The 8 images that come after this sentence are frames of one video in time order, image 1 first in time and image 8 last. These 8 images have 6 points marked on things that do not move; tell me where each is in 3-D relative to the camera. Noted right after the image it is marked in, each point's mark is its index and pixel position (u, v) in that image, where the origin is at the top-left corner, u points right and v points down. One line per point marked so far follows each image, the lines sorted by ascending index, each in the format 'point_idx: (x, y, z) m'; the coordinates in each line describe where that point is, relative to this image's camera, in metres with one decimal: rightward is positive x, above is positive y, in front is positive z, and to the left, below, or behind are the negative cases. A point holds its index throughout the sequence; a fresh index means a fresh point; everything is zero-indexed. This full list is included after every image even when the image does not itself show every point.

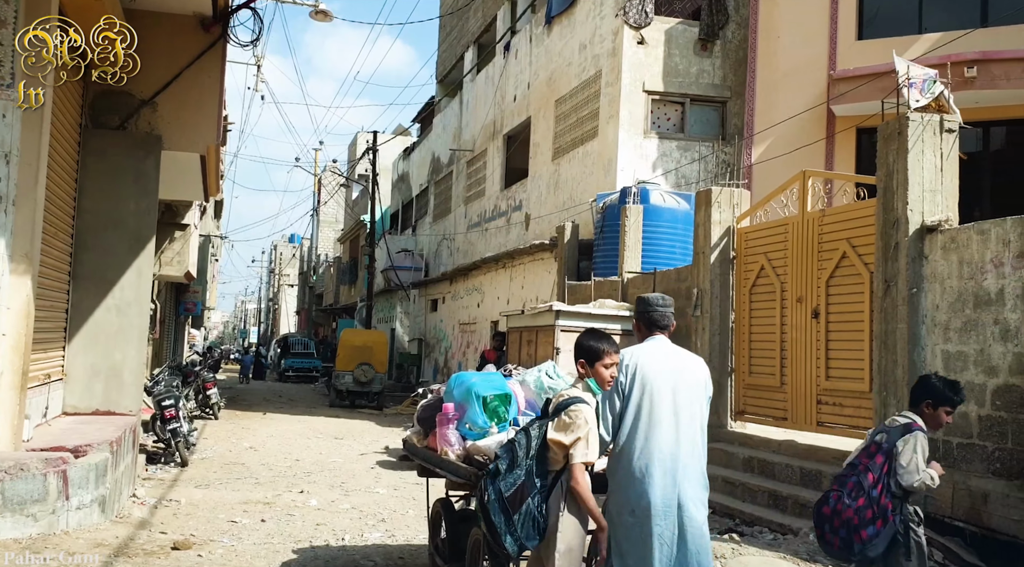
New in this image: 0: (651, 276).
0: (+1.7, +0.1, +11.2) m
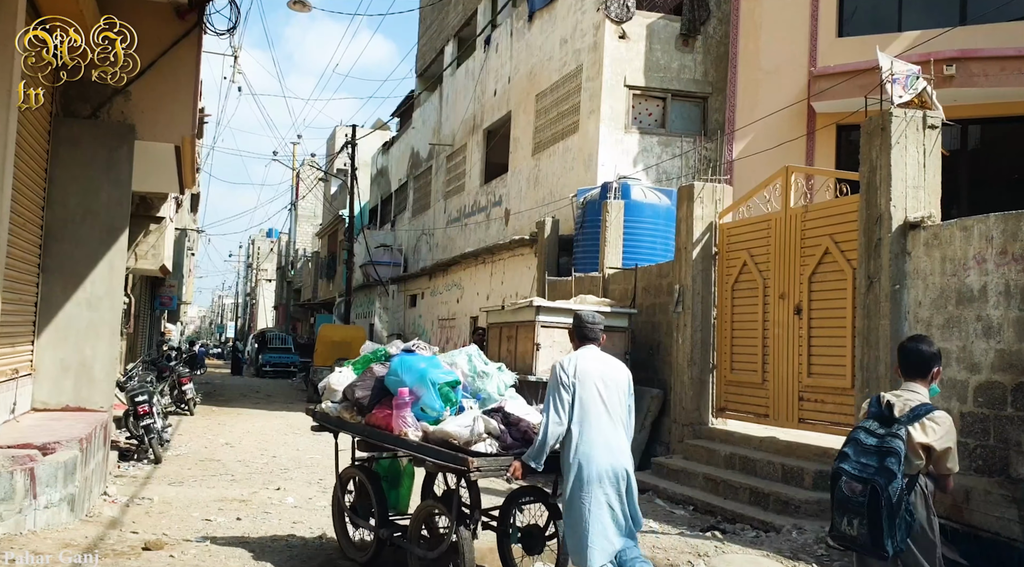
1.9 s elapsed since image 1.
0: (+1.5, +0.1, +11.2) m
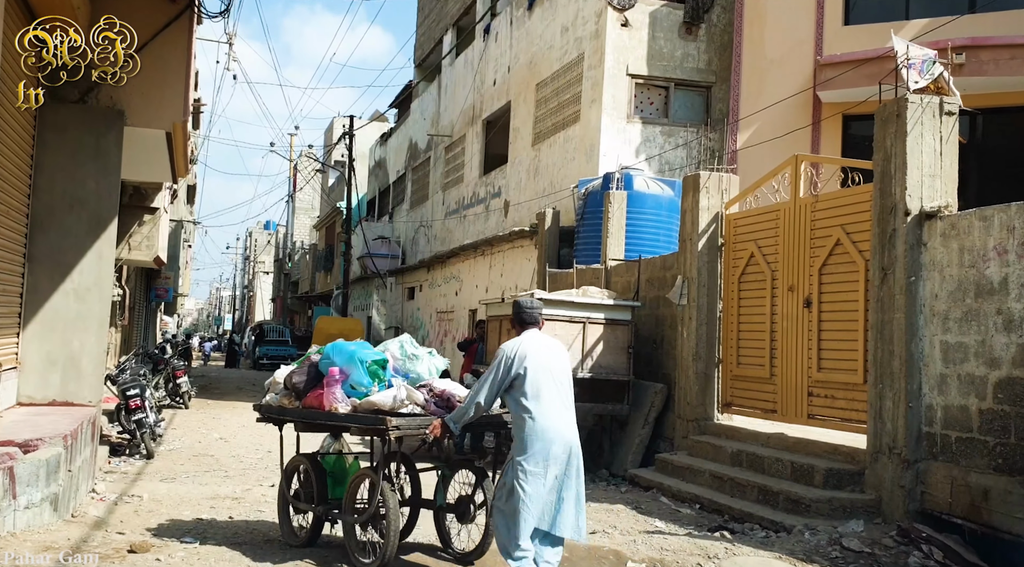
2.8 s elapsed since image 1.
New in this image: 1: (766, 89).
0: (+1.5, +0.2, +10.9) m
1: (+3.9, +3.0, +14.1) m
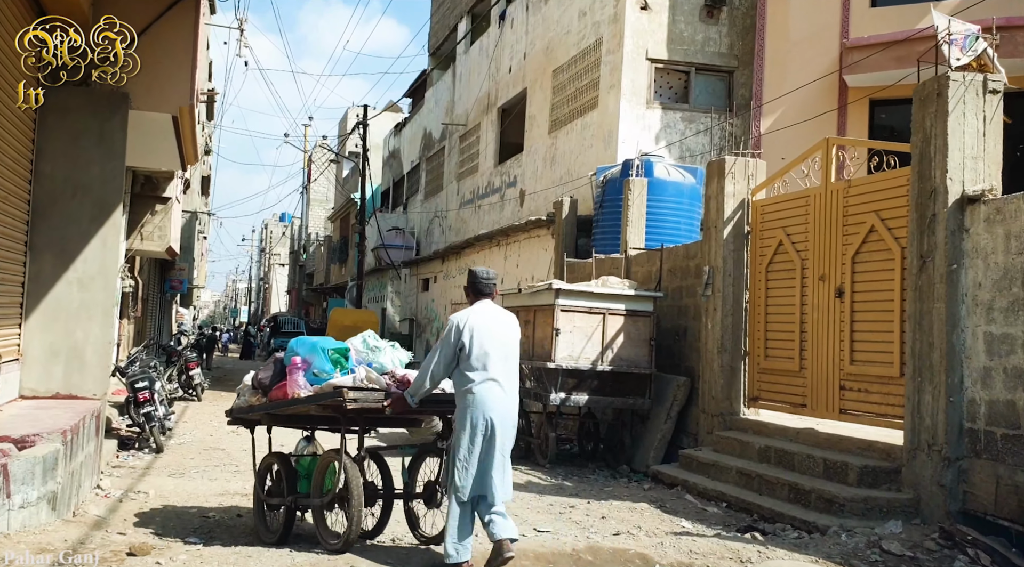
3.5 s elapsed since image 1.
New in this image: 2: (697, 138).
0: (+1.7, +0.4, +10.6) m
1: (+4.1, +3.1, +13.7) m
2: (+2.9, +2.3, +14.5) m
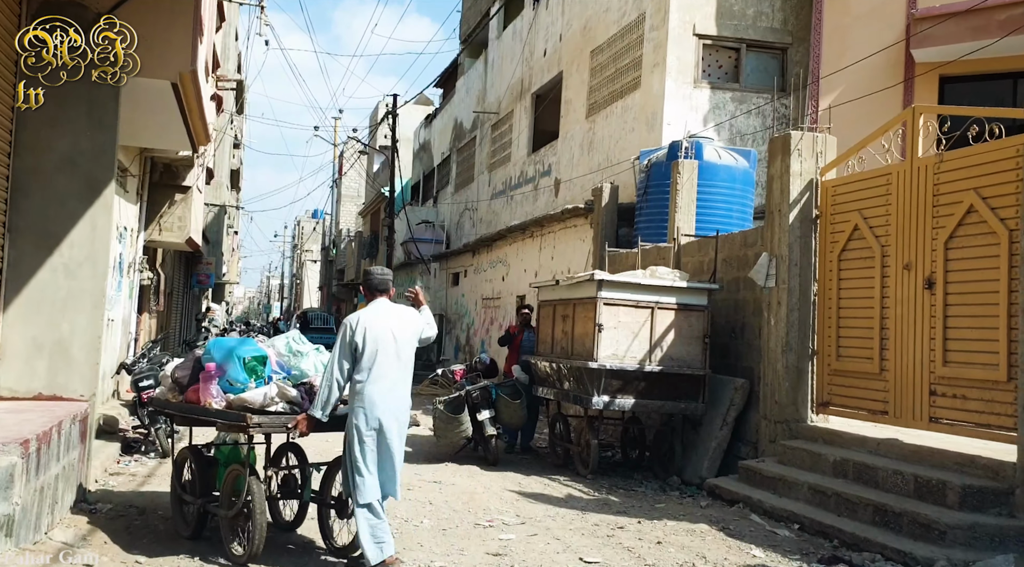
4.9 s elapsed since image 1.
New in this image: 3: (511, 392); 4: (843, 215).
0: (+2.1, +0.5, +9.6) m
1: (+4.6, +3.2, +12.6) m
2: (+3.4, +2.4, +13.4) m
3: (0.0, -1.1, +9.6) m
4: (+2.8, +0.6, +7.9) m
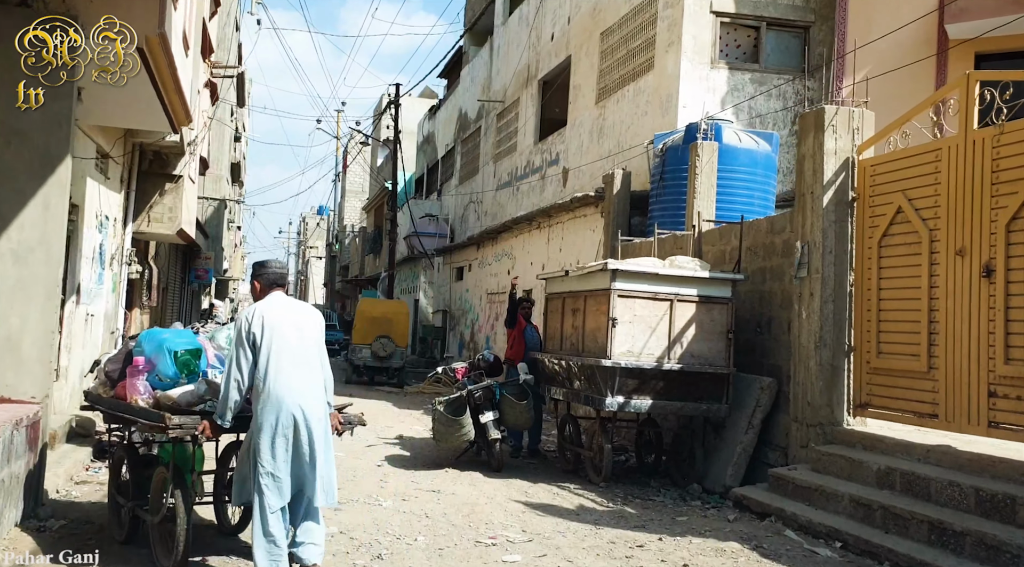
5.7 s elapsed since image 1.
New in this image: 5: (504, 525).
0: (+2.1, +0.5, +8.8) m
1: (+4.7, +3.3, +11.8) m
2: (+3.5, +2.5, +12.6) m
3: (0.0, -1.0, +8.8) m
4: (+2.9, +0.7, +7.1) m
5: (-0.1, -1.7, +6.3) m
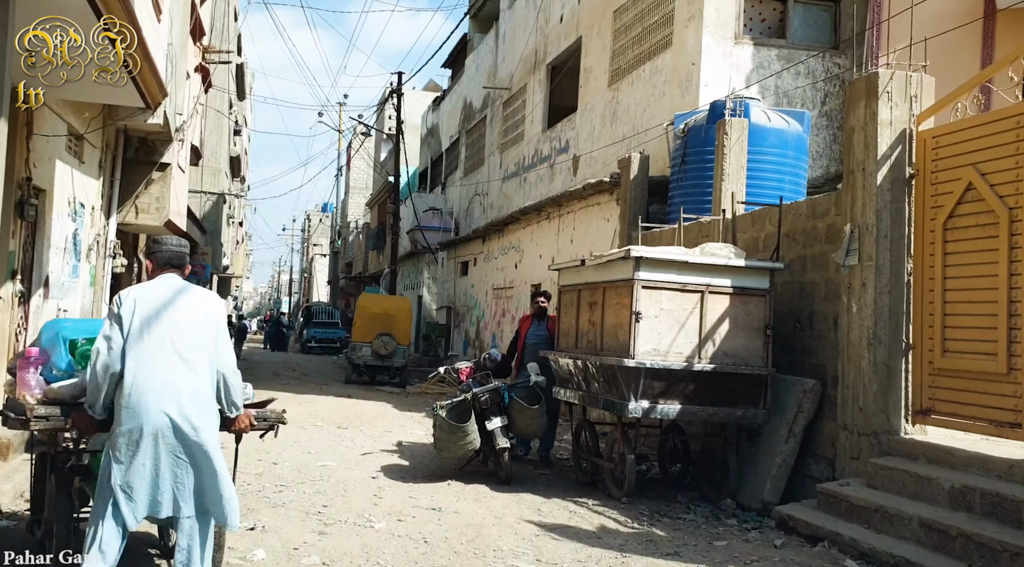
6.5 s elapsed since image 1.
0: (+2.2, +0.6, +7.9) m
1: (+4.8, +3.4, +10.9) m
2: (+3.6, +2.6, +11.7) m
3: (+0.1, -1.0, +7.9) m
4: (+2.9, +0.7, +6.2) m
5: (0.0, -1.6, +5.5) m
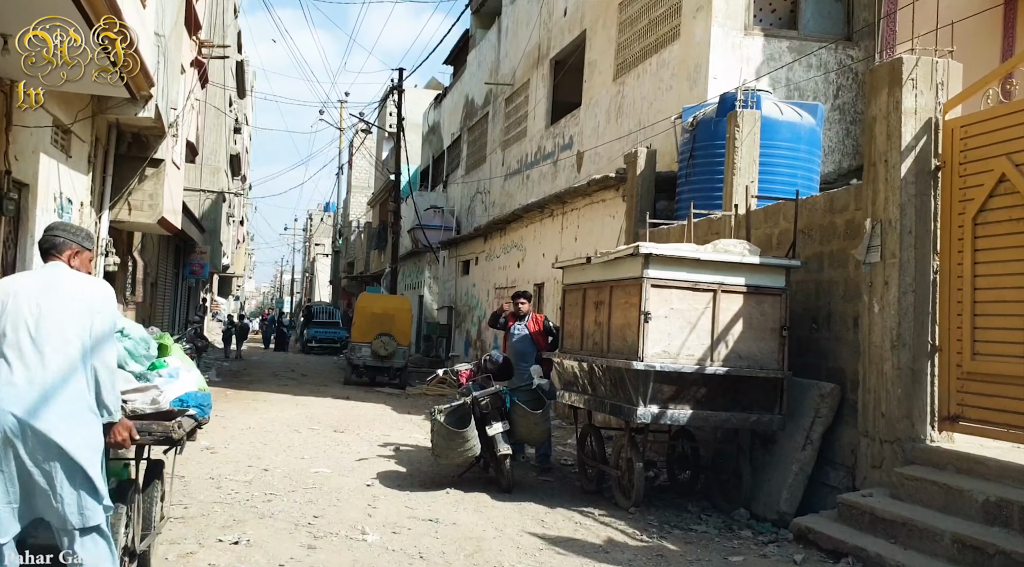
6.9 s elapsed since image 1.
0: (+2.2, +0.6, +7.6) m
1: (+4.8, +3.4, +10.5) m
2: (+3.7, +2.6, +11.4) m
3: (+0.1, -1.0, +7.6) m
4: (+3.0, +0.8, +5.8) m
5: (0.0, -1.6, +5.1) m
